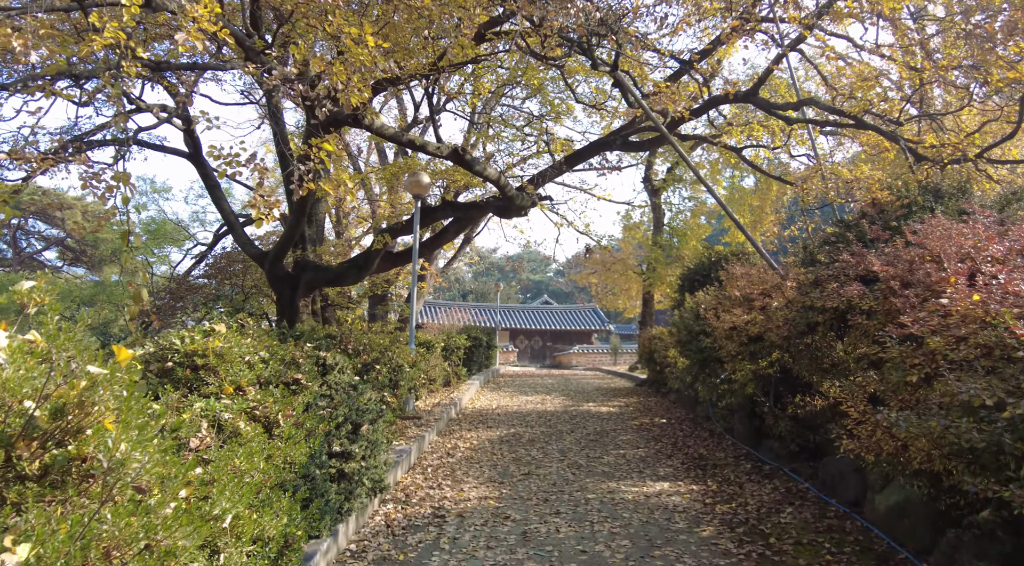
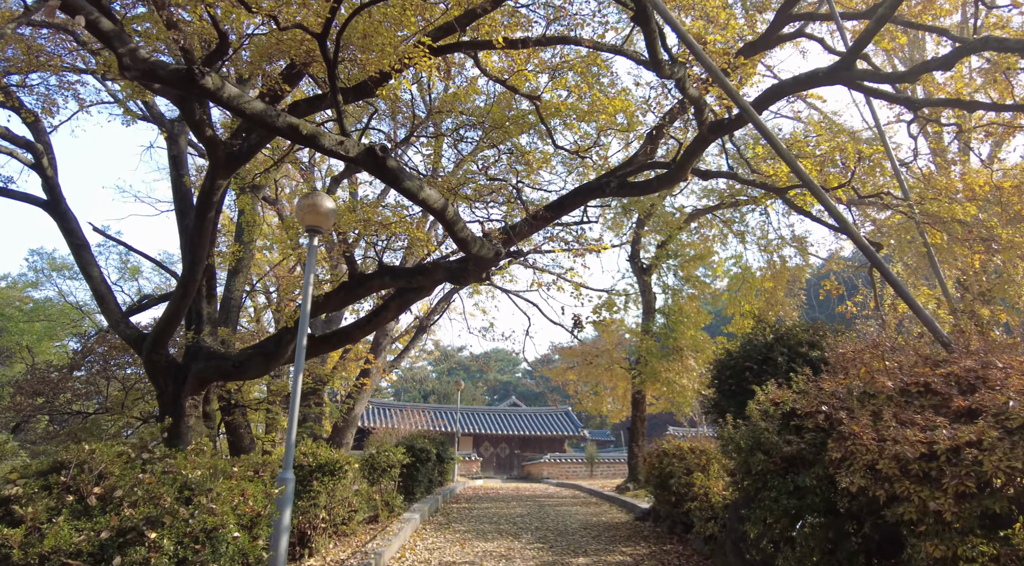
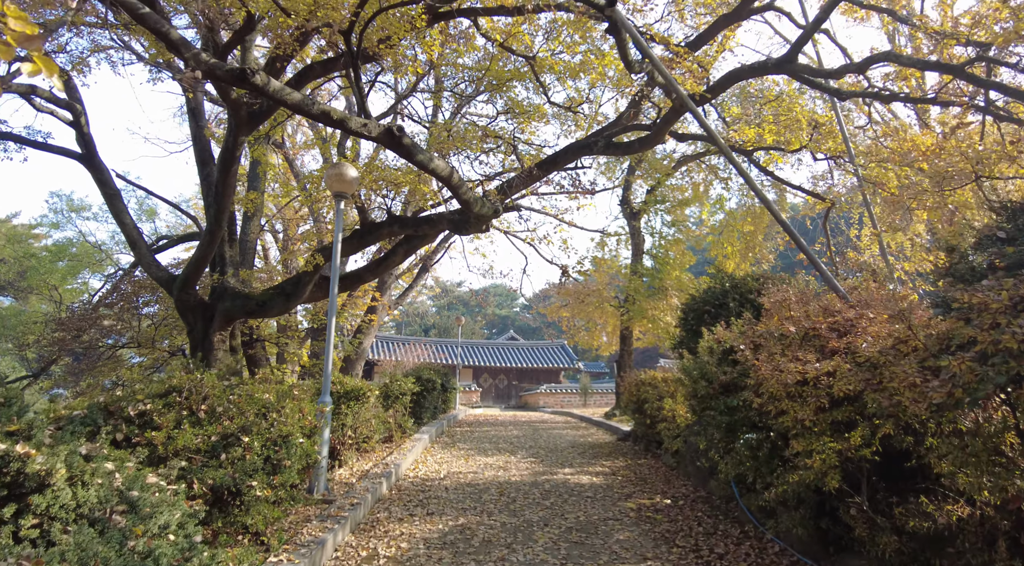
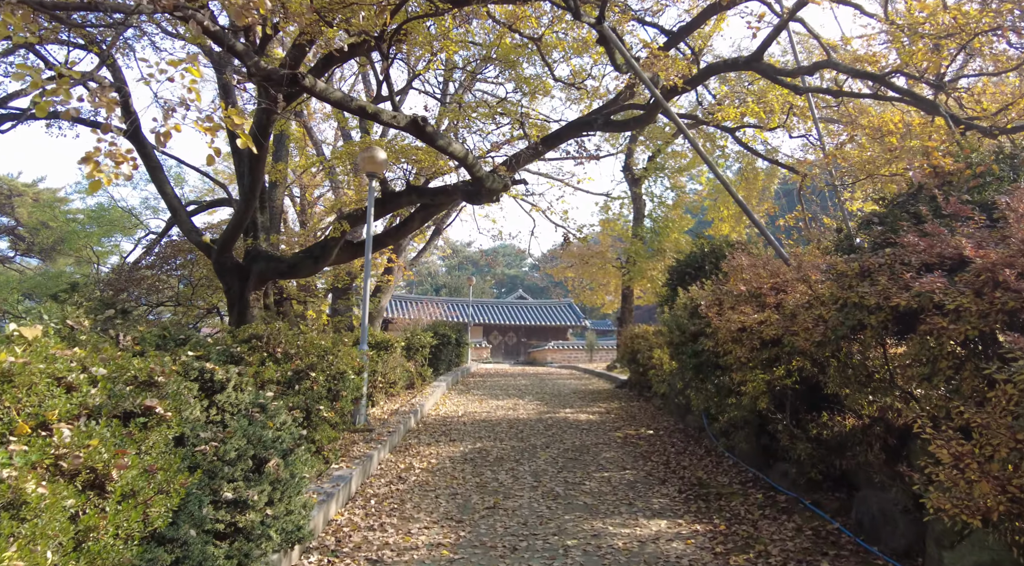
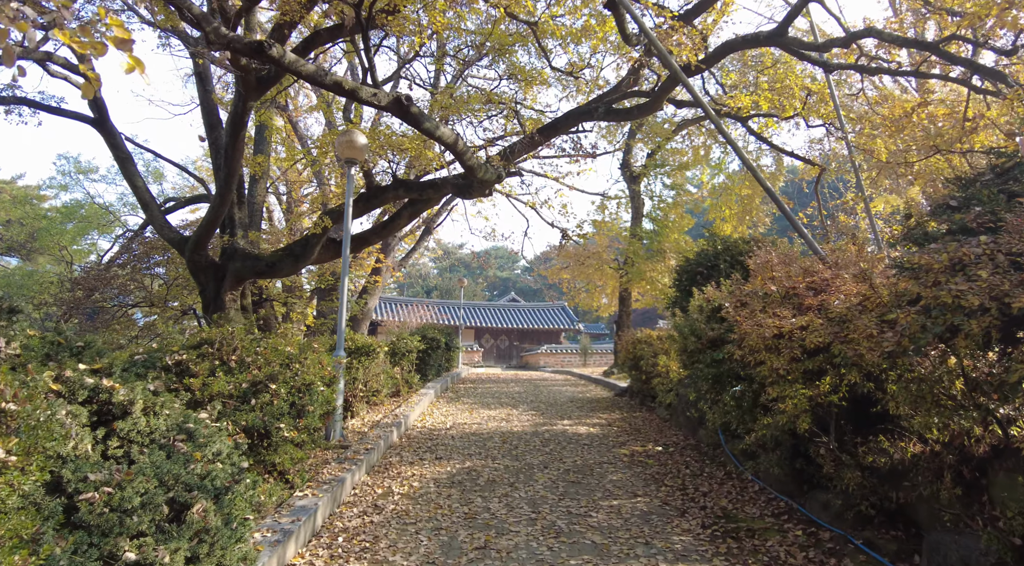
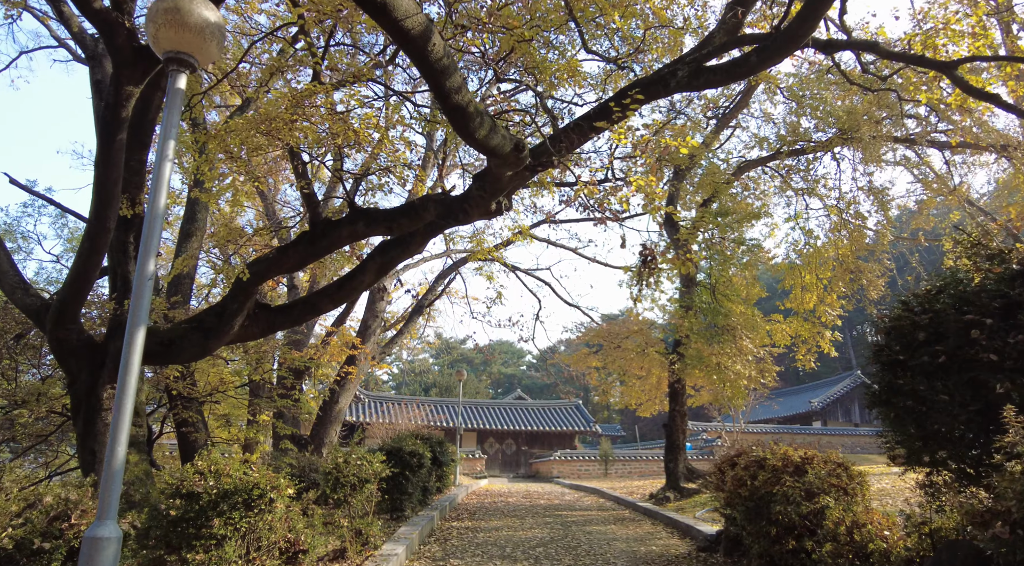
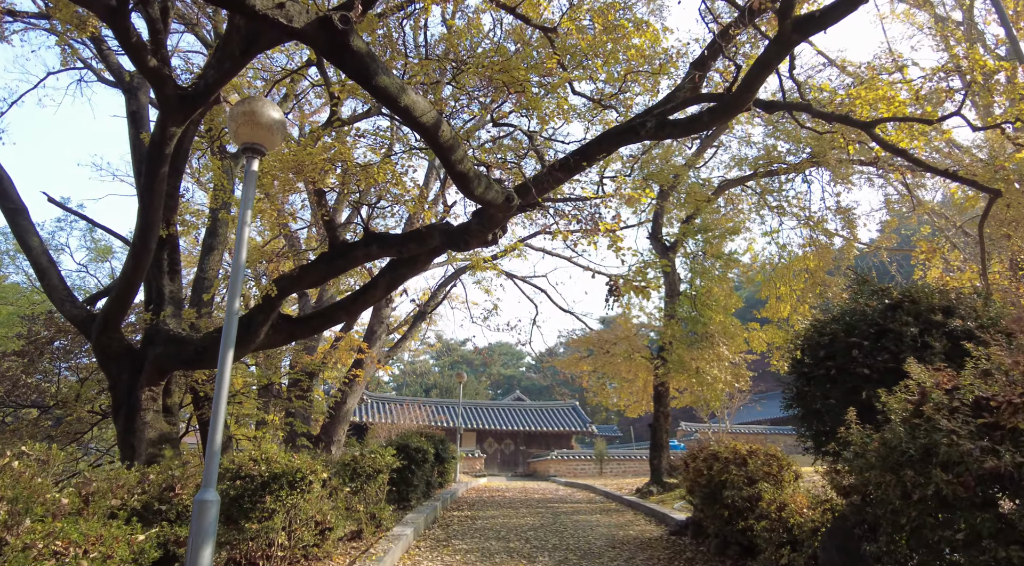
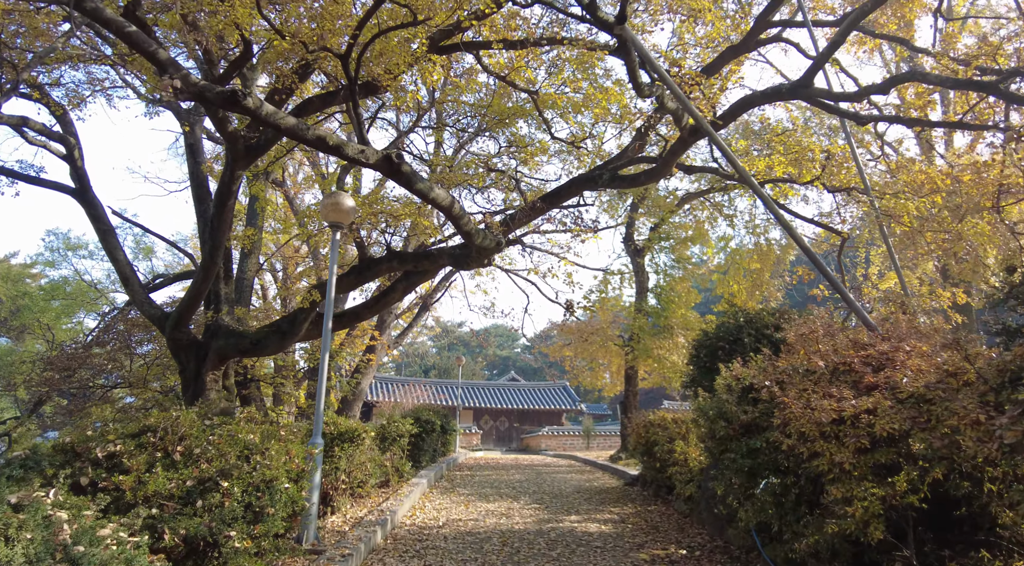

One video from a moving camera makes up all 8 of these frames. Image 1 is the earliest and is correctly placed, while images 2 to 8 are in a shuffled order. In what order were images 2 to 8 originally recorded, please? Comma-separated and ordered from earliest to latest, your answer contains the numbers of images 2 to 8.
4, 5, 3, 8, 2, 7, 6
